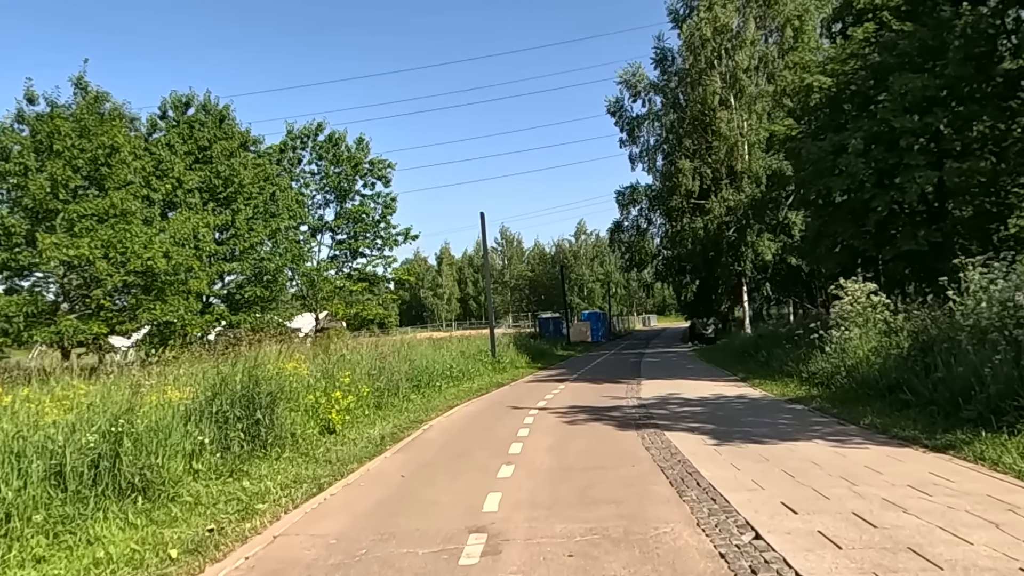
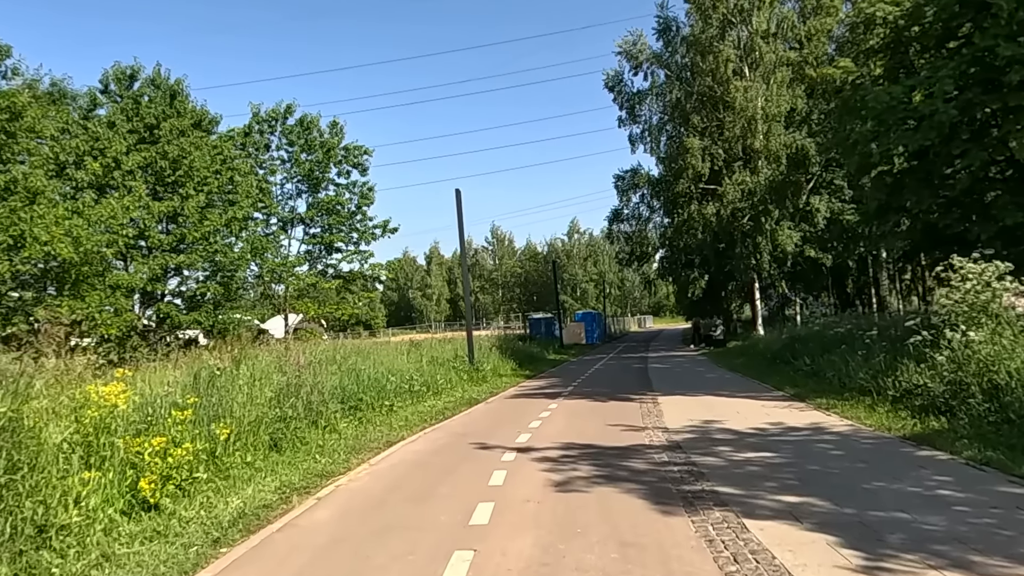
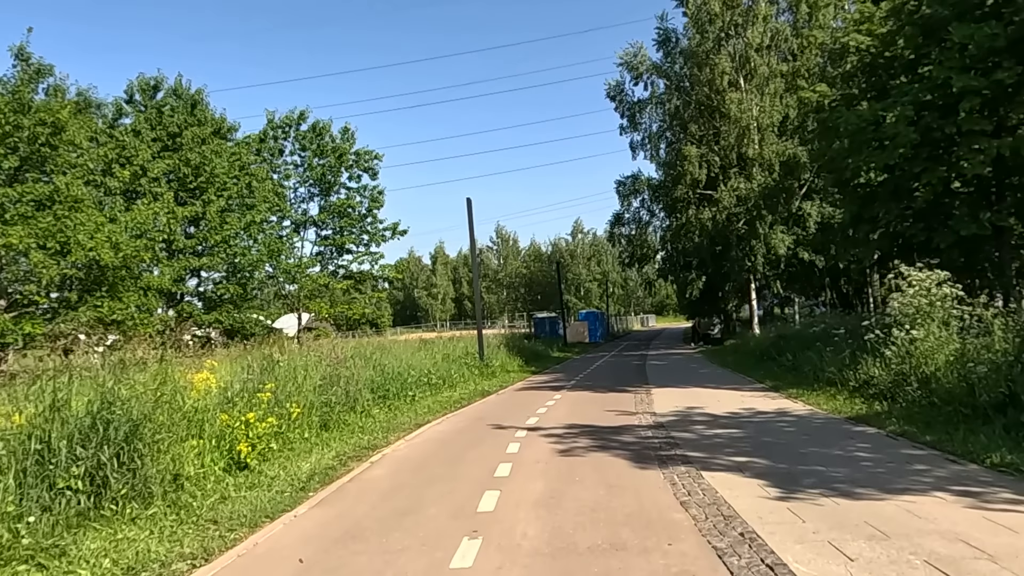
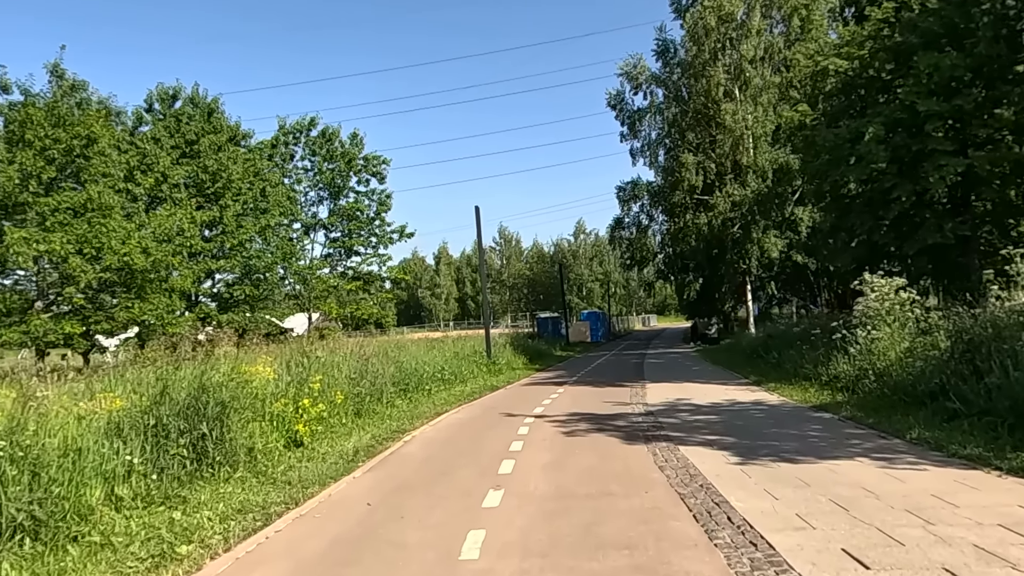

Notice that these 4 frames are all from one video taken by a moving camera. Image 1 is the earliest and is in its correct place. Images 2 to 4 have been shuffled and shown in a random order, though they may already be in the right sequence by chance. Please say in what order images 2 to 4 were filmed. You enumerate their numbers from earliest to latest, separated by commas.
4, 3, 2
